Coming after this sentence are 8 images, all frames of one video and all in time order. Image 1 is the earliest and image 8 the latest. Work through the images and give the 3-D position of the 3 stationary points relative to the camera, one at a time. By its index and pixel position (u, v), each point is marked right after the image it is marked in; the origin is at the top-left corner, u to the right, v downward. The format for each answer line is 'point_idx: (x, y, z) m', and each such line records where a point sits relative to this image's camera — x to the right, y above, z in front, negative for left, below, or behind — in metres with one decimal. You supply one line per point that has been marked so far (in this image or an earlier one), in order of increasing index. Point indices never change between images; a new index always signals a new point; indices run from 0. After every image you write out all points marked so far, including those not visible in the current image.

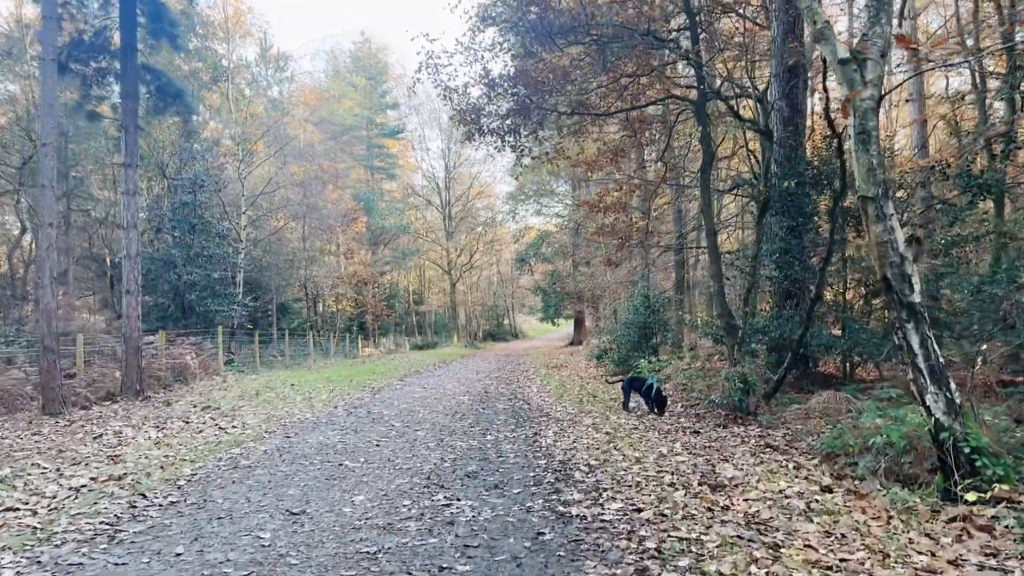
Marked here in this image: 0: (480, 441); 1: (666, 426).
0: (-0.3, -1.5, +8.8) m
1: (+1.7, -1.6, +9.9) m
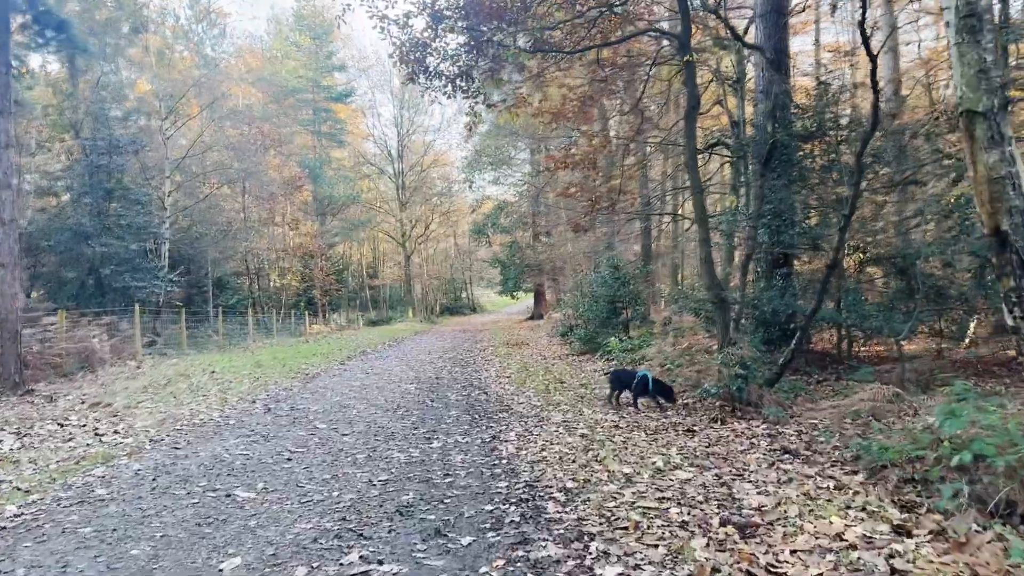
0: (-0.7, -1.3, +6.9) m
1: (+1.3, -1.3, +8.1) m
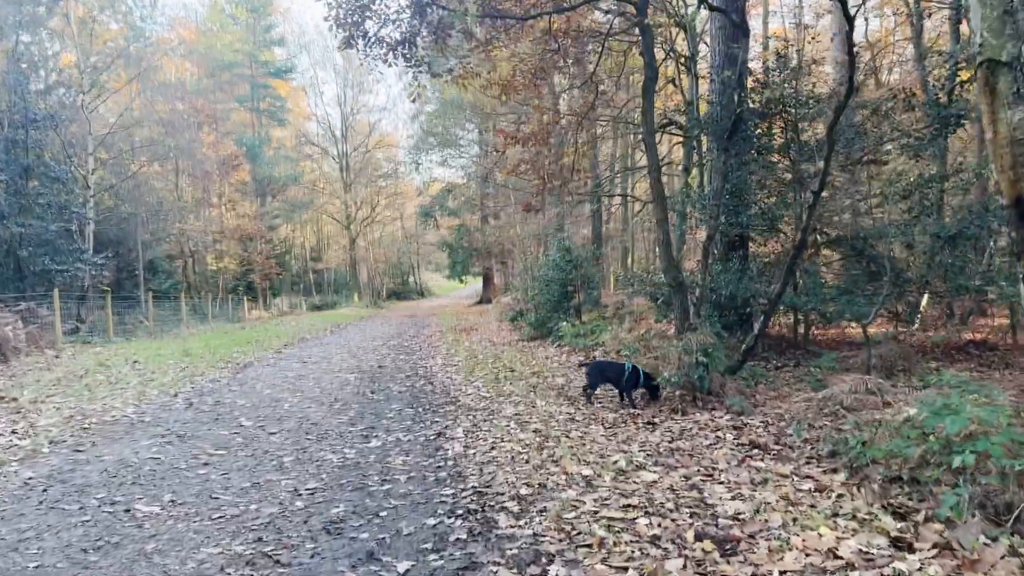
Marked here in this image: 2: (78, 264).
0: (-1.1, -1.2, +6.2) m
1: (+0.9, -1.1, +7.5) m
2: (-9.5, +0.5, +19.4) m
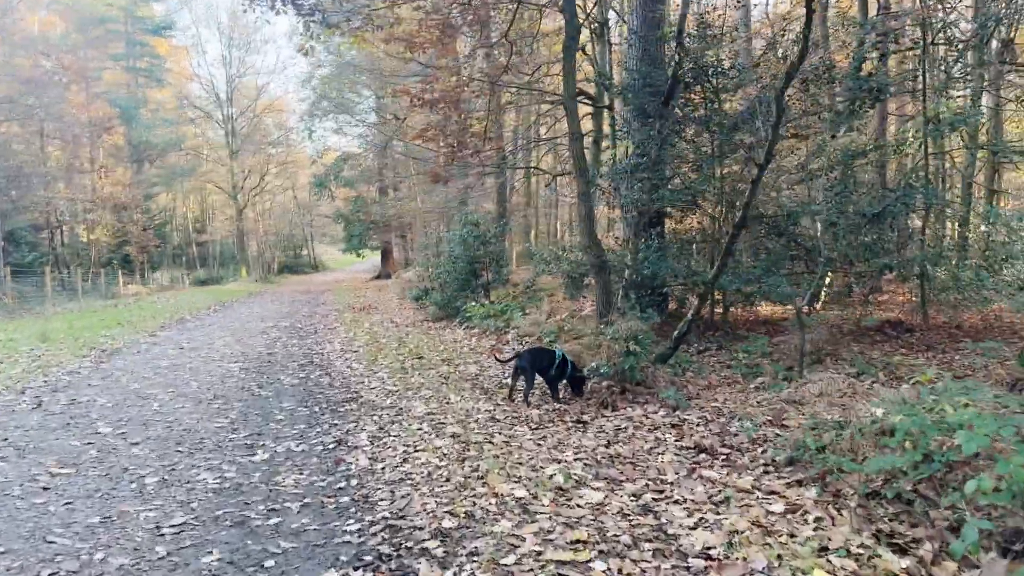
0: (-1.6, -1.1, +5.2) m
1: (+0.2, -1.0, +6.7) m
2: (-11.5, +1.0, +17.2) m
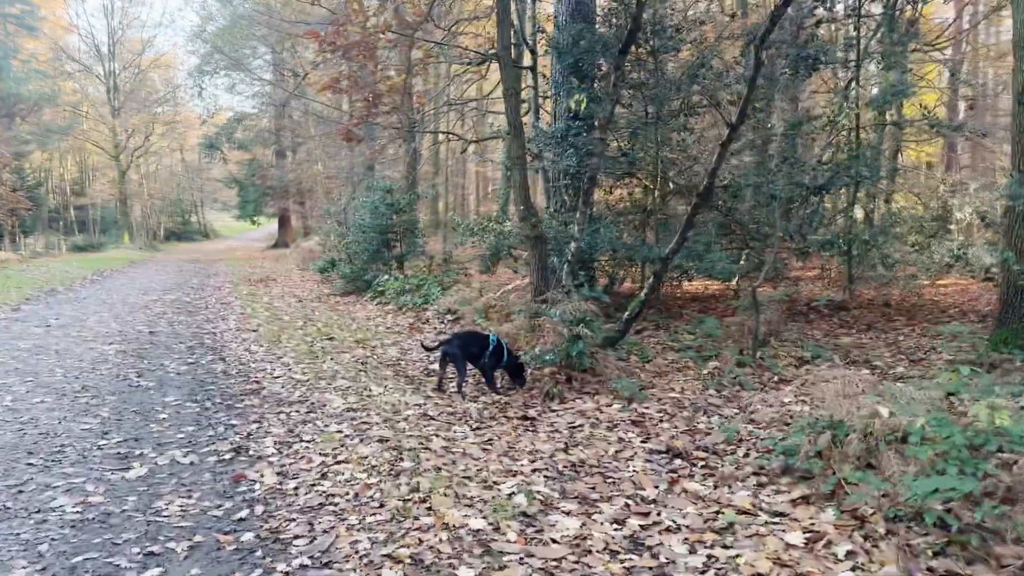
0: (-1.8, -0.9, +4.1) m
1: (-0.2, -0.8, +5.8) m
2: (-13.0, +1.6, +14.8) m
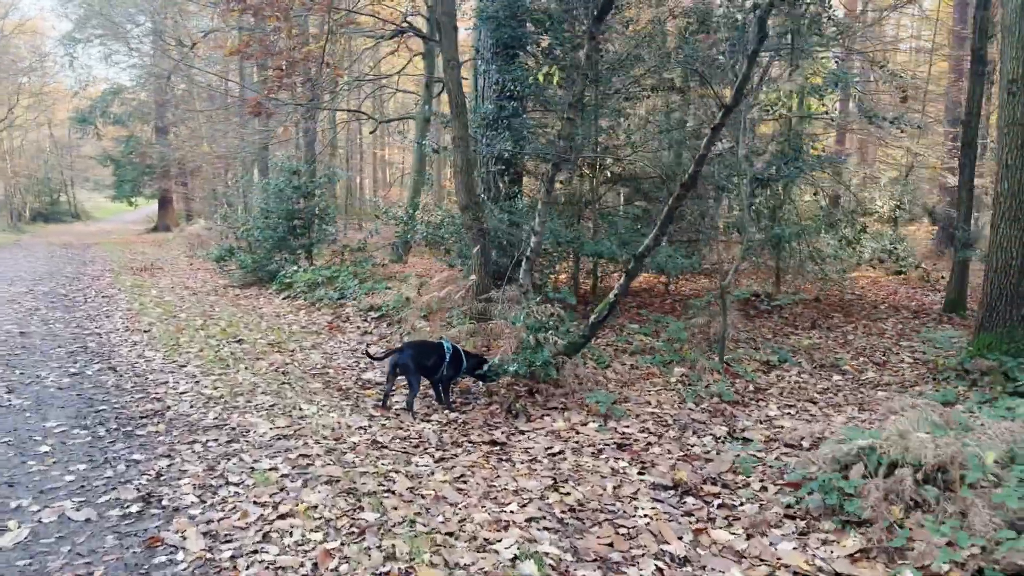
0: (-1.8, -1.0, +3.0) m
1: (-0.4, -0.8, +4.9) m
2: (-14.2, +1.8, +12.2) m
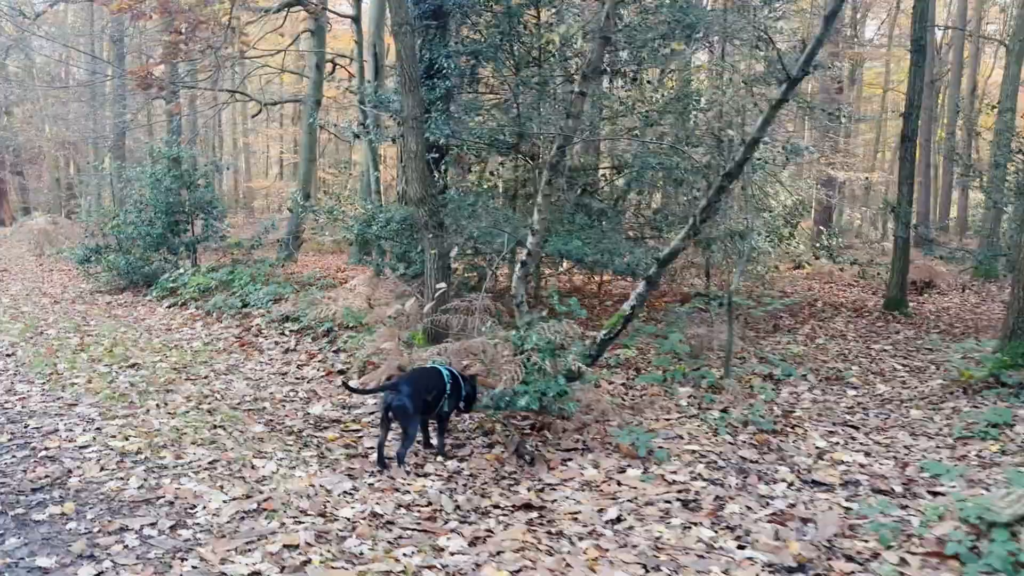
0: (-1.3, -1.1, +1.7) m
1: (-0.3, -0.9, +3.7) m
2: (-15.0, +1.6, +8.8) m
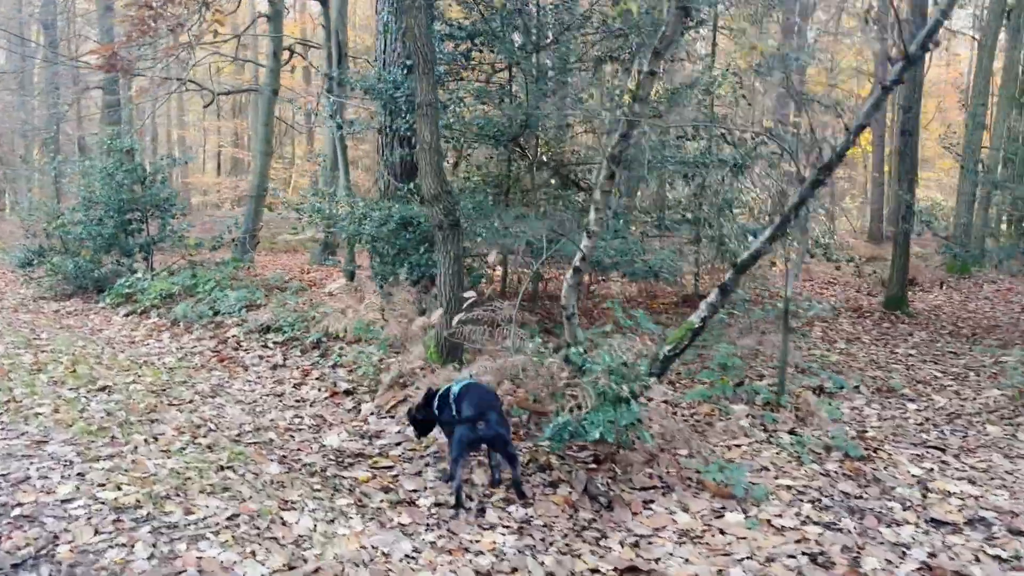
0: (-0.8, -1.2, +0.9) m
1: (+0.1, -1.0, +3.1) m
2: (-15.0, +1.4, +7.1) m
